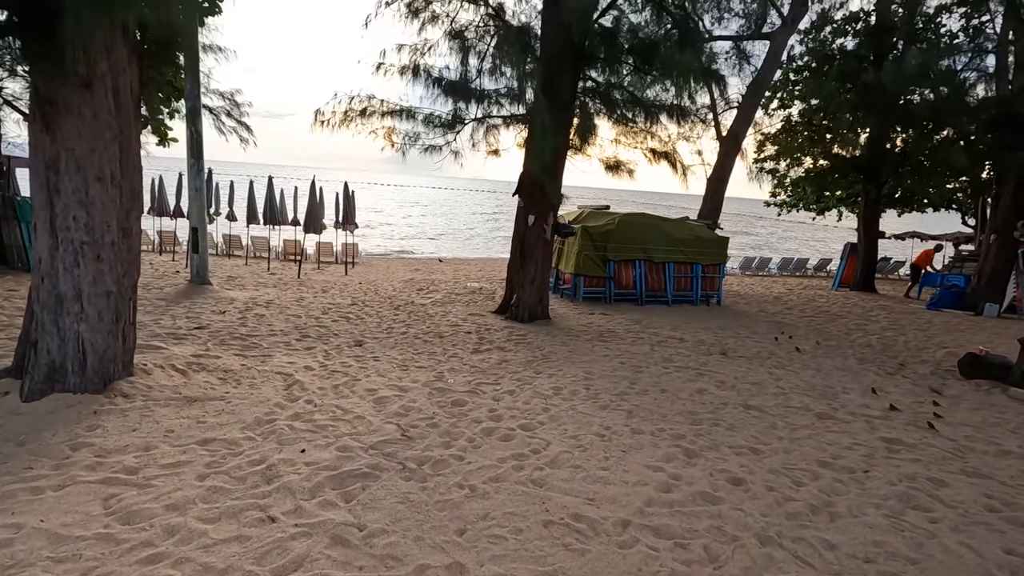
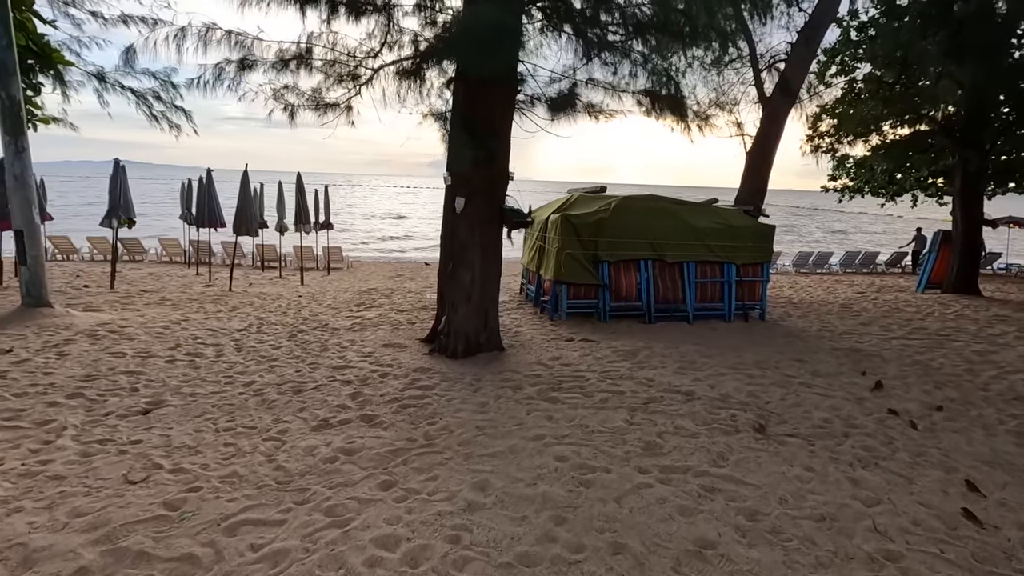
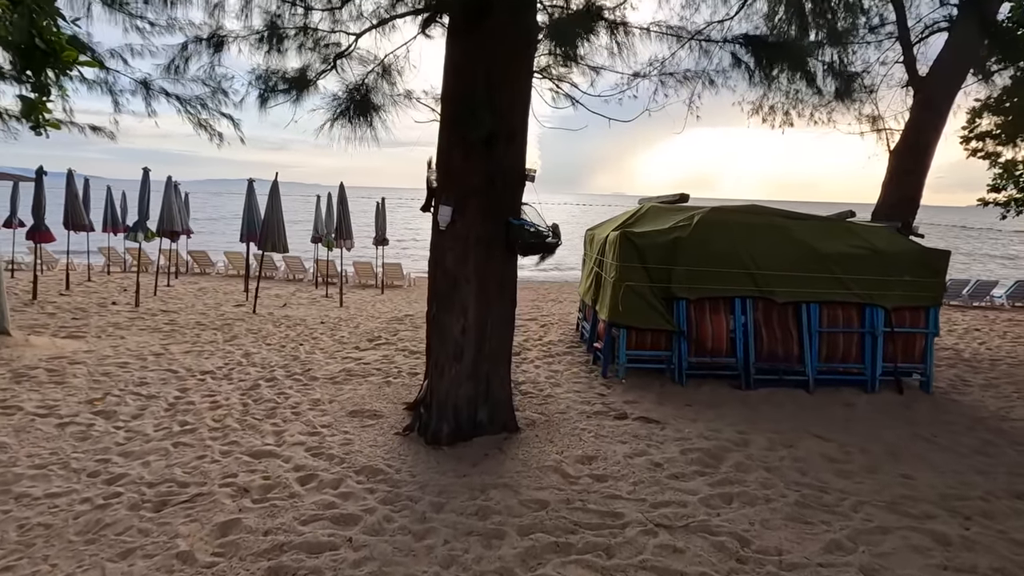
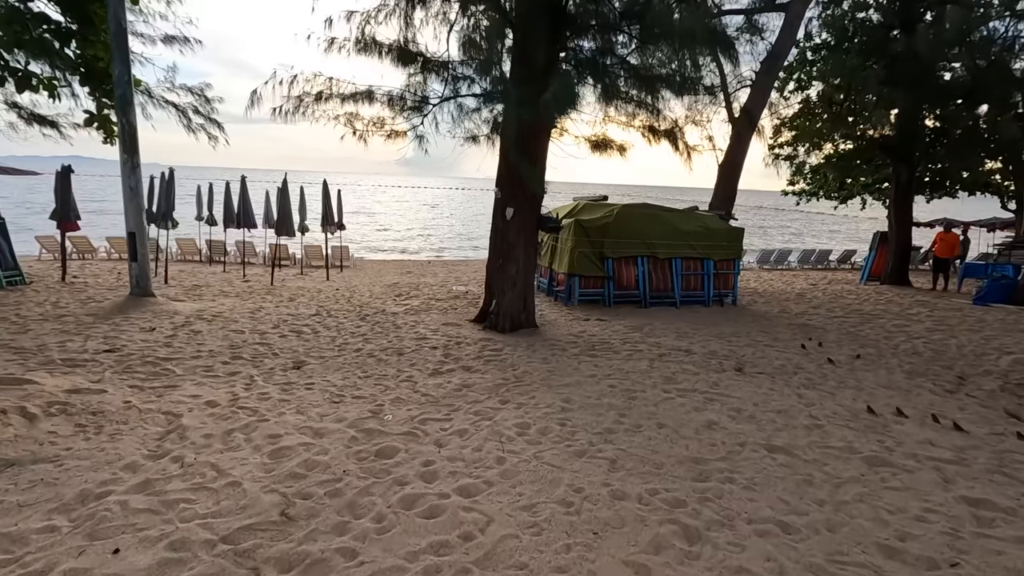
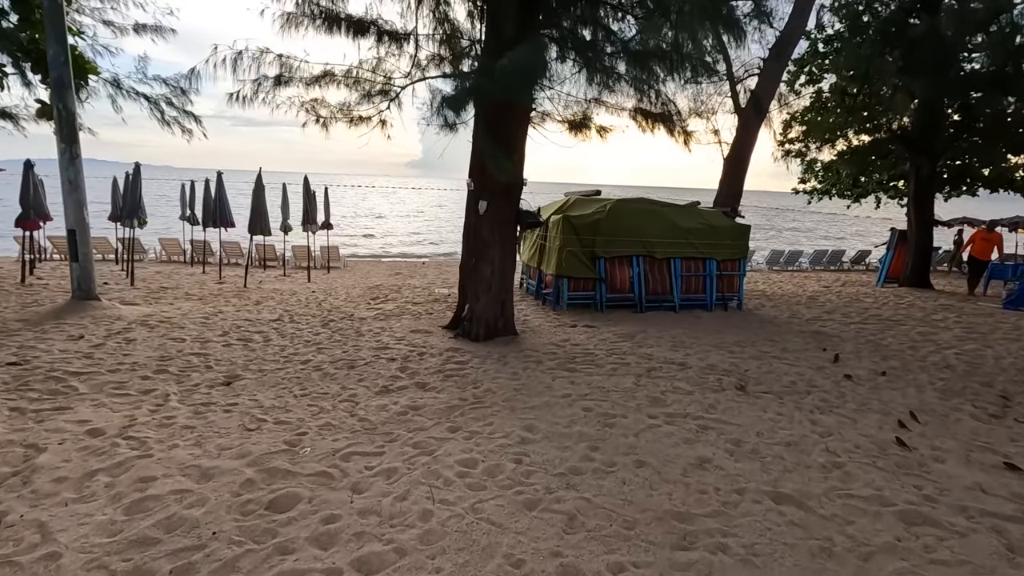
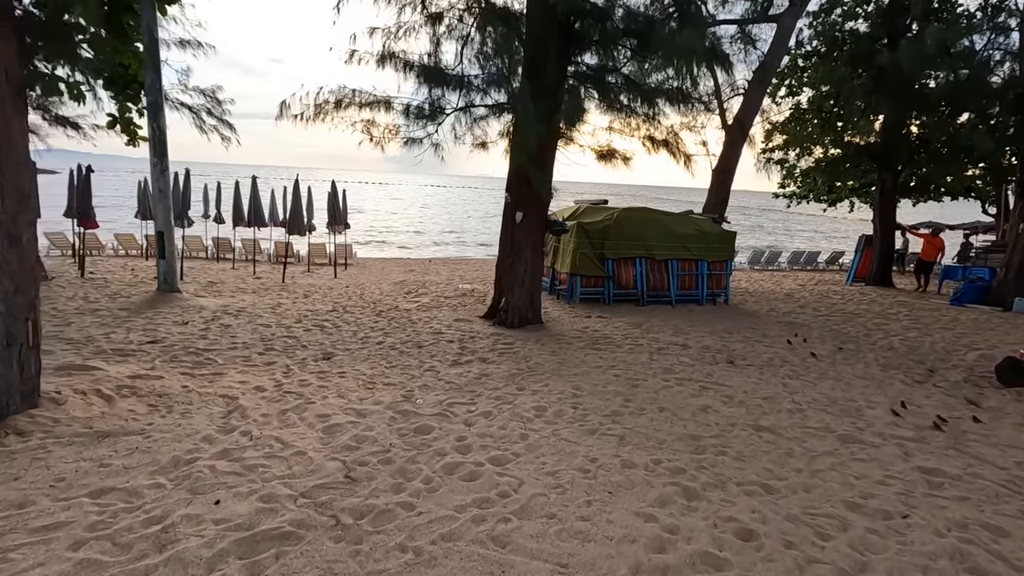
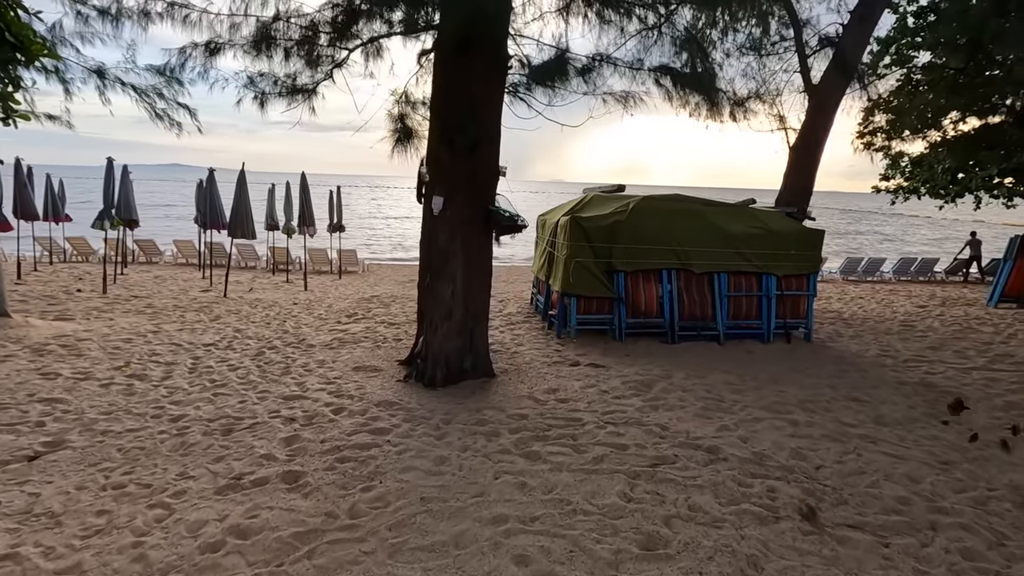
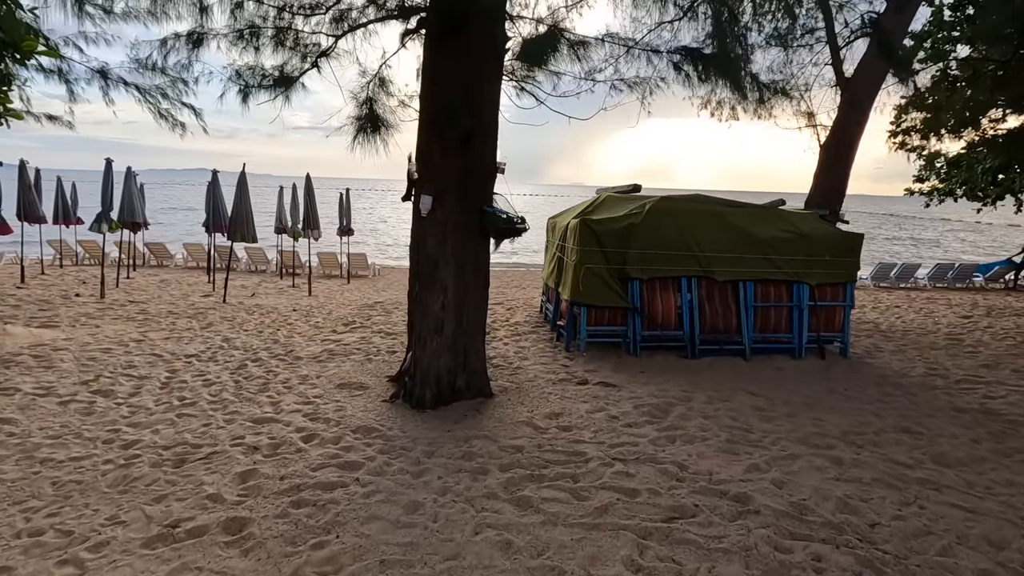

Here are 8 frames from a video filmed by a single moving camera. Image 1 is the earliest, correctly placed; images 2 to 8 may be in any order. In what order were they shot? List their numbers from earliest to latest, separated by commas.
6, 4, 5, 2, 7, 8, 3
